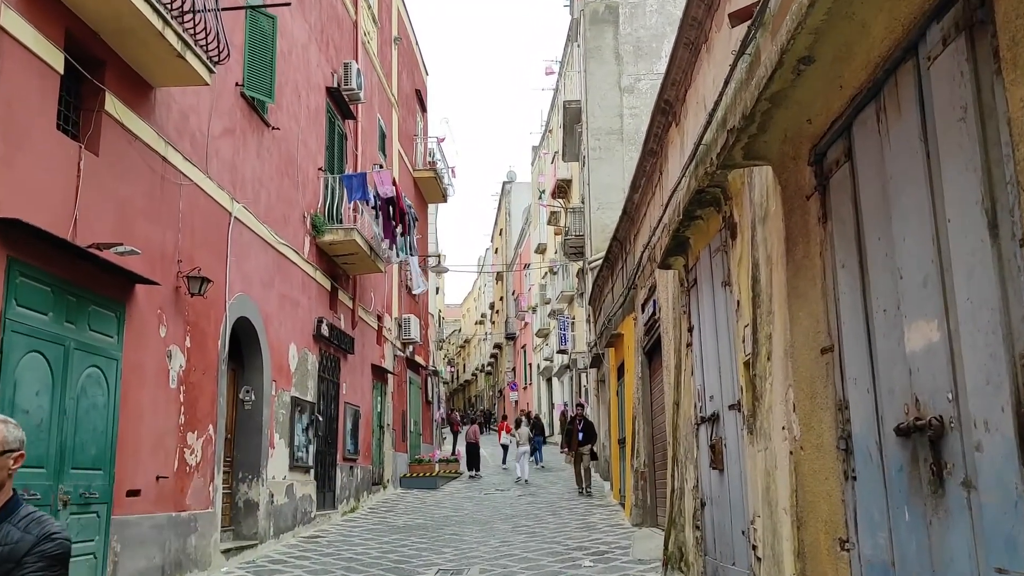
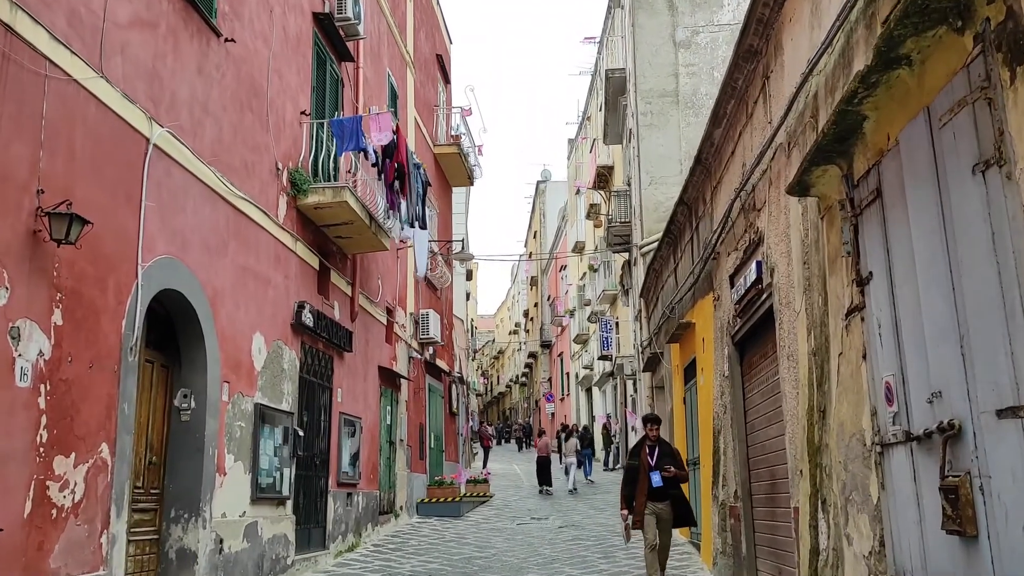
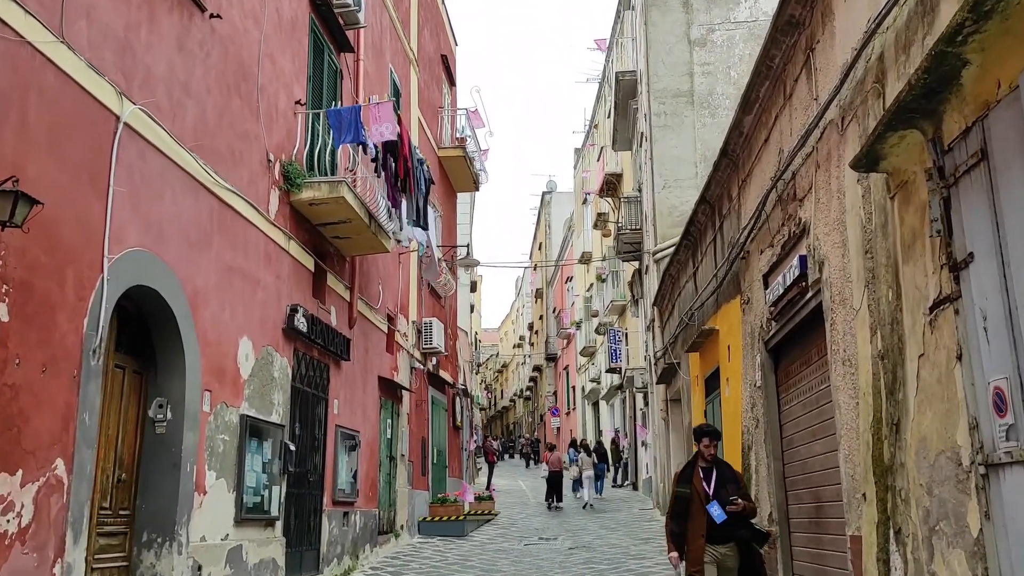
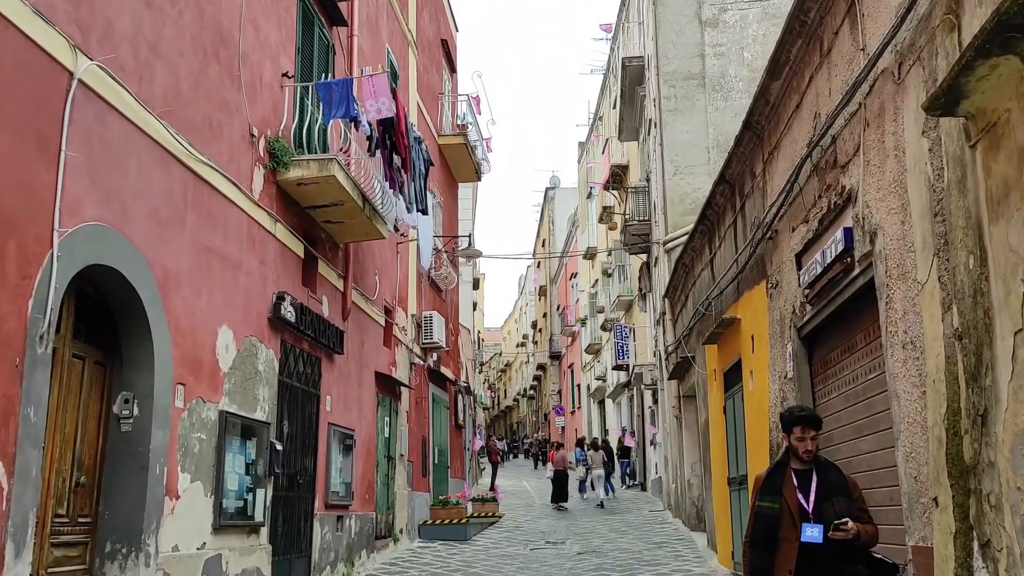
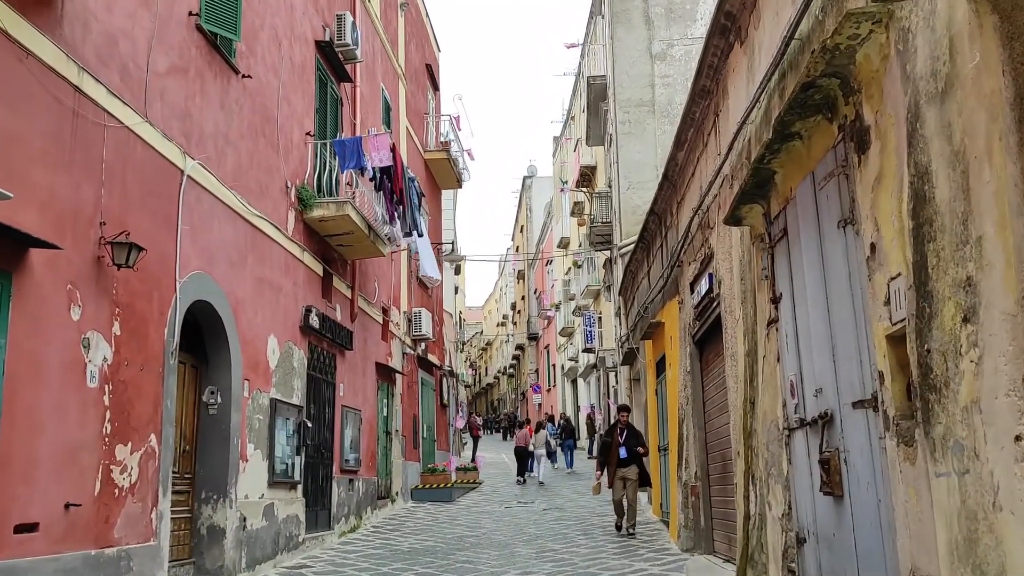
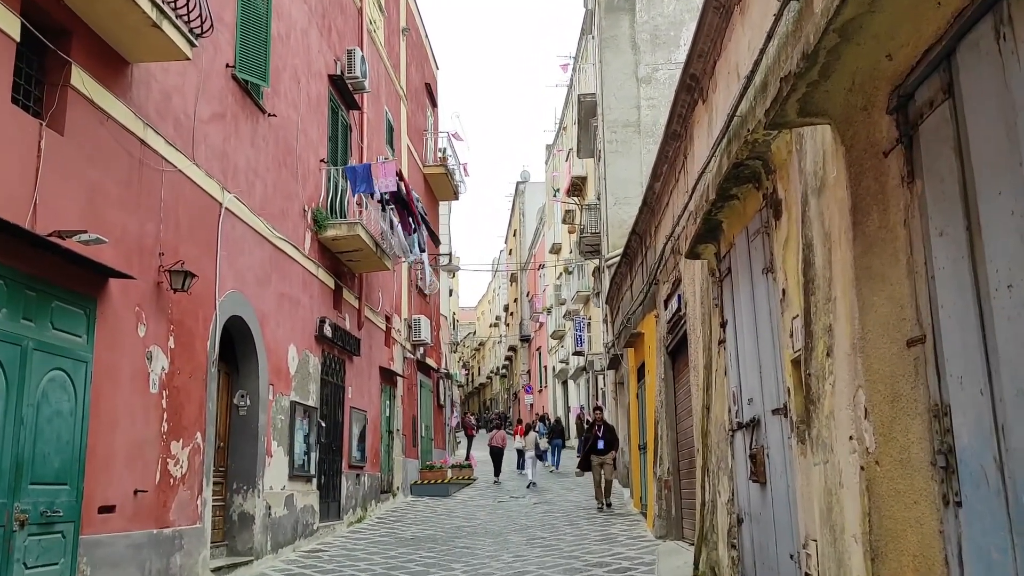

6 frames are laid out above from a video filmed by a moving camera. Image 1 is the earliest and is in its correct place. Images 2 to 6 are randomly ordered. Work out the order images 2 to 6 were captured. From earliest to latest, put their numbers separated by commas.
6, 5, 2, 3, 4
